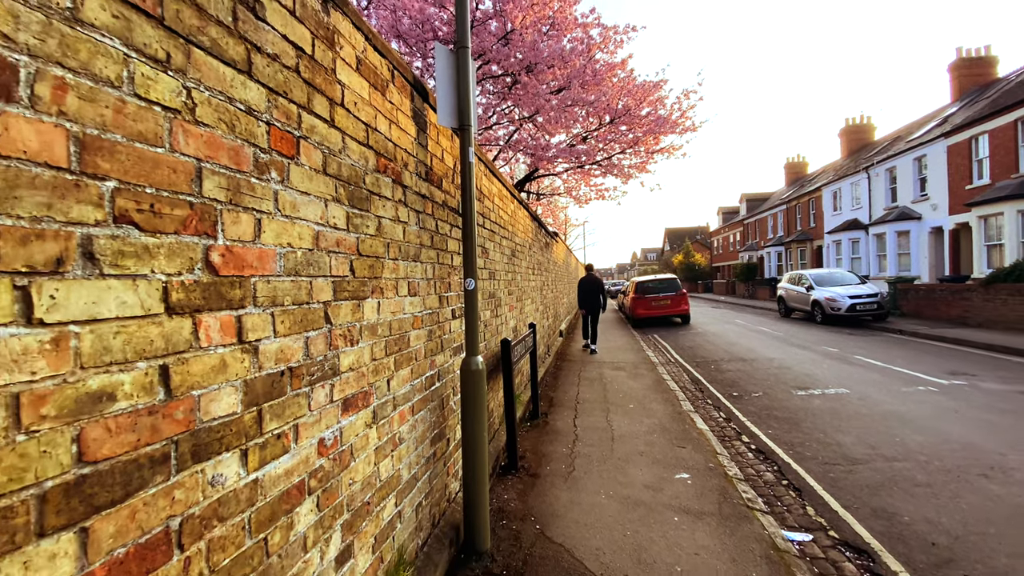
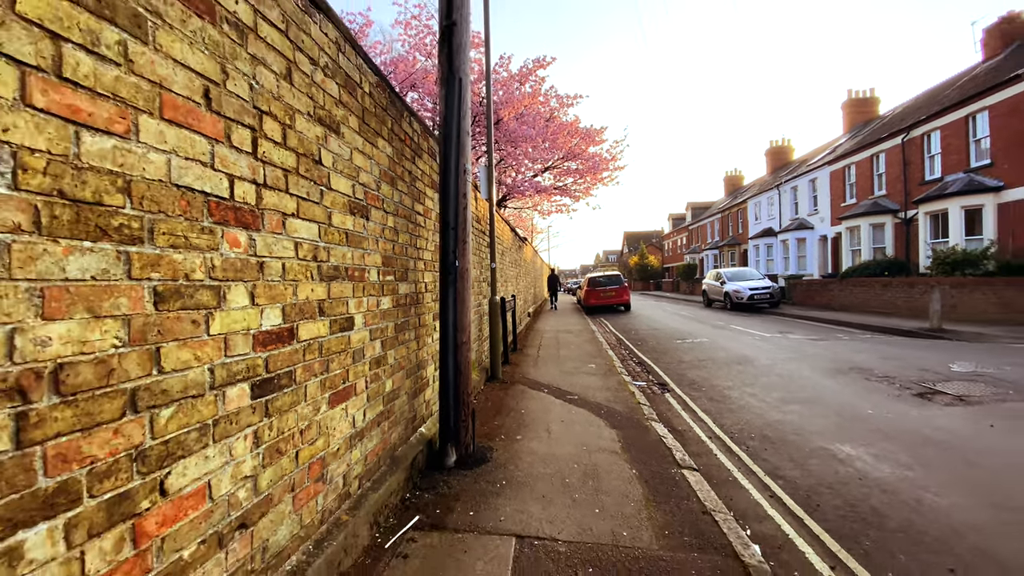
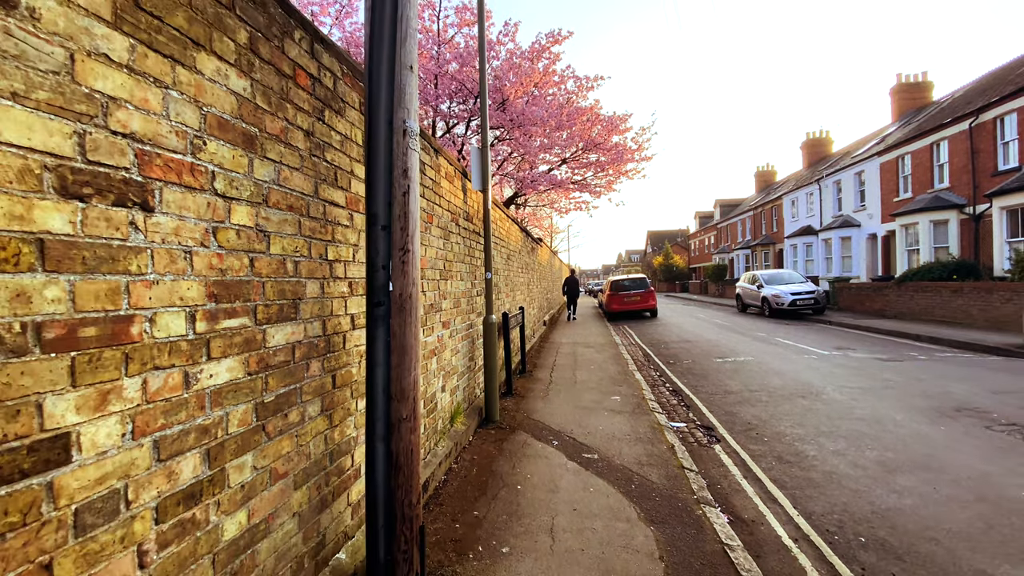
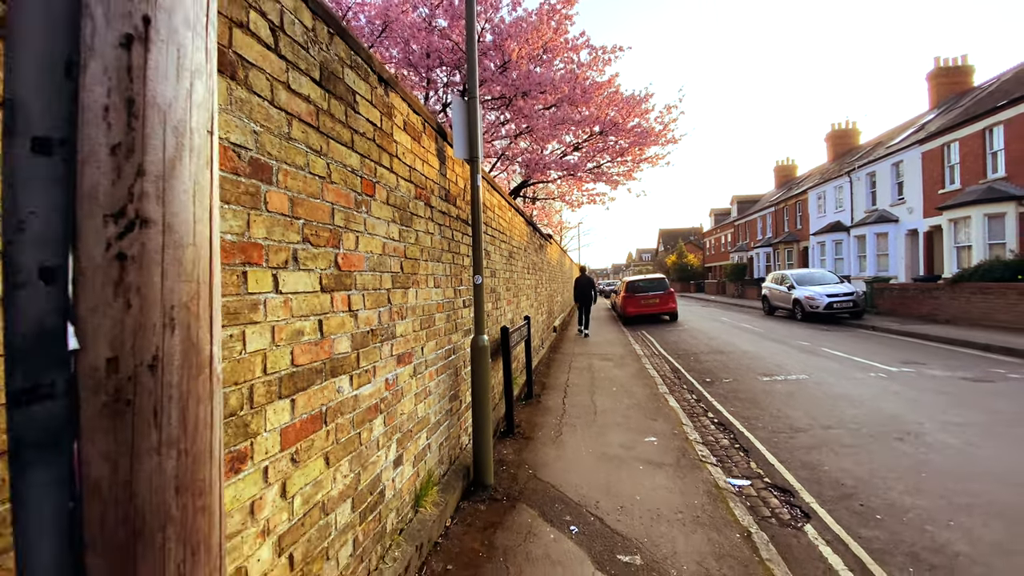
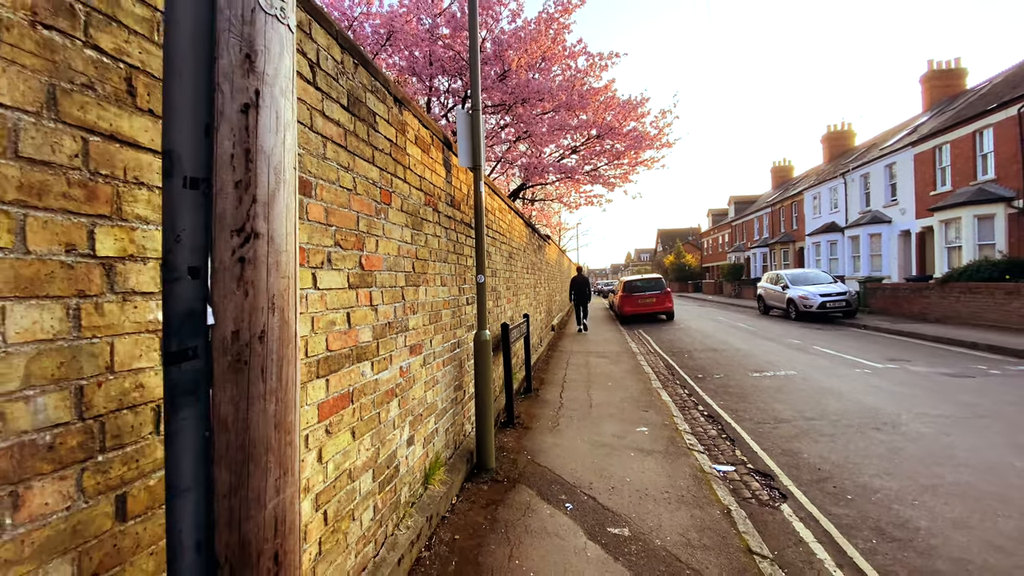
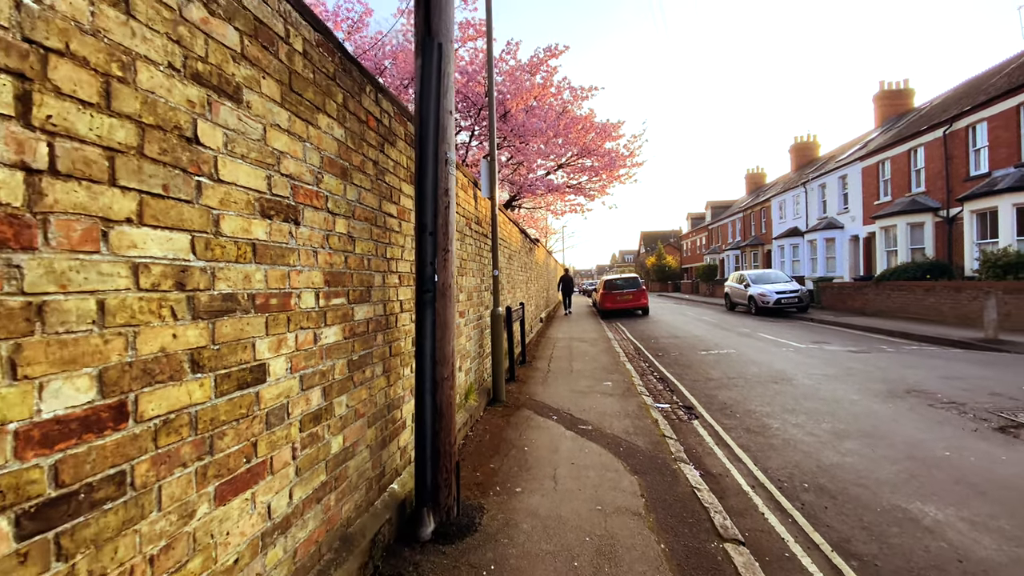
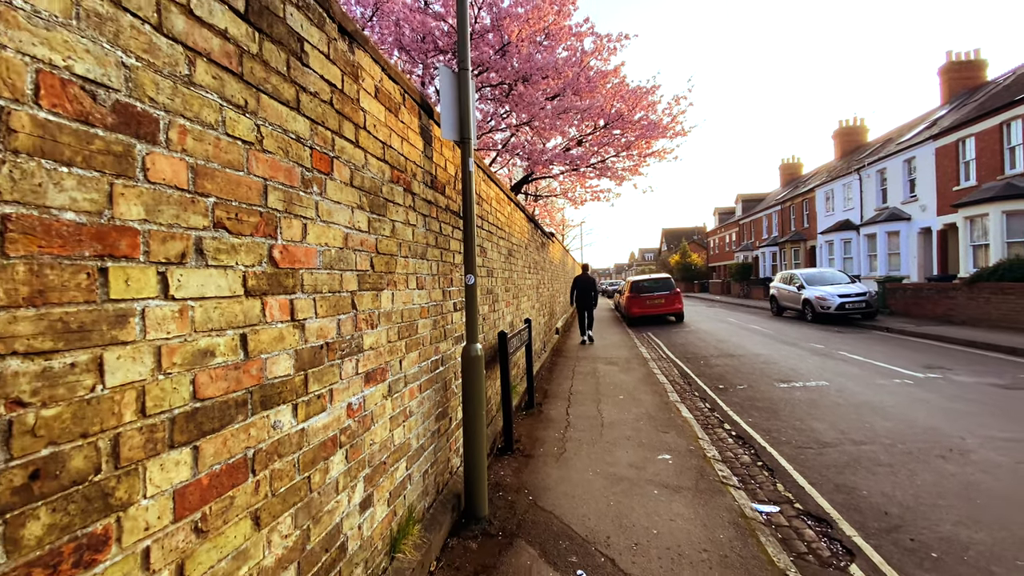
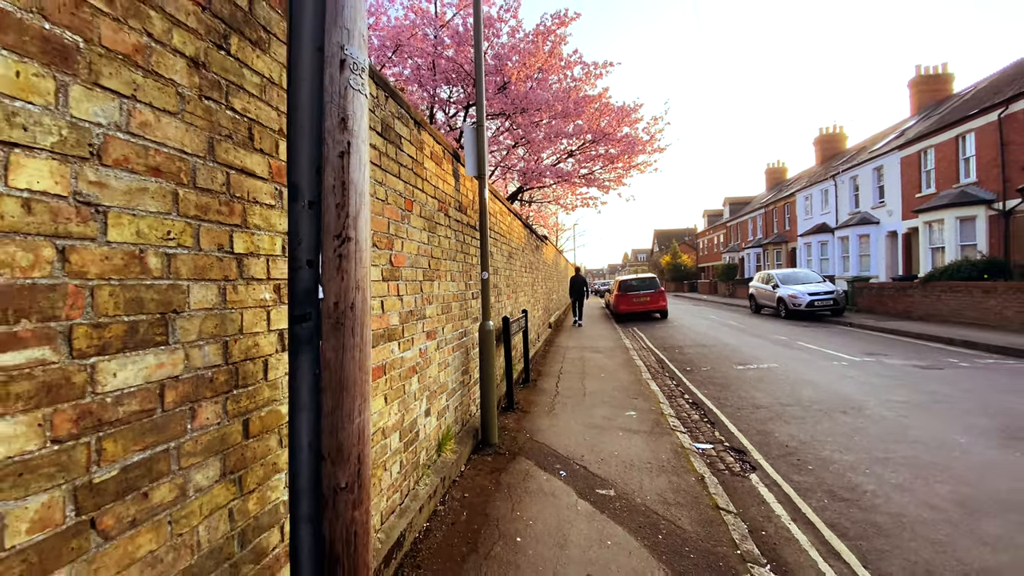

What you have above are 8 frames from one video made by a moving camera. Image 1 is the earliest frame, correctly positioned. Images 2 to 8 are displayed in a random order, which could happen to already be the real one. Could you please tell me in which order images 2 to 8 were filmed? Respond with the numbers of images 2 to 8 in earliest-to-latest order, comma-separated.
7, 4, 5, 8, 3, 6, 2
